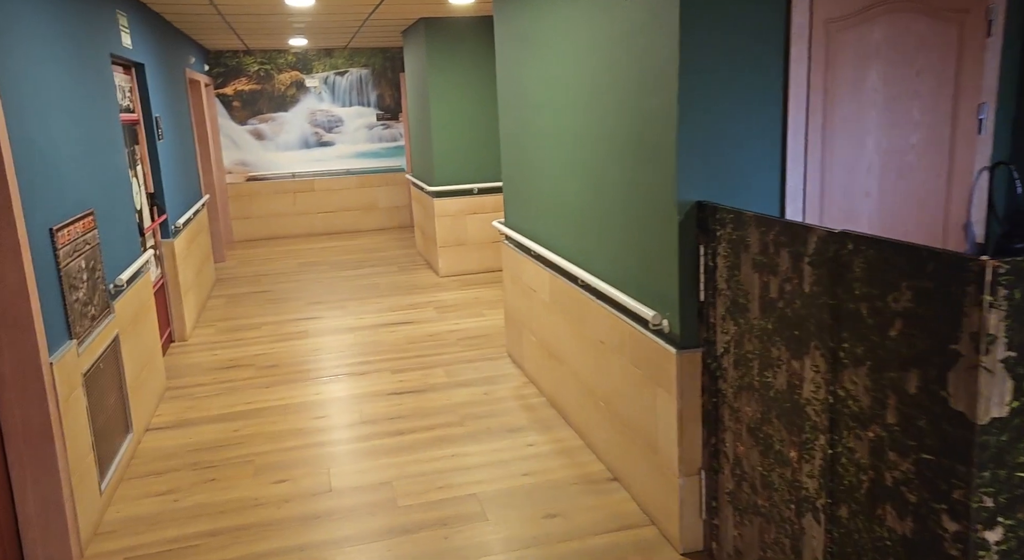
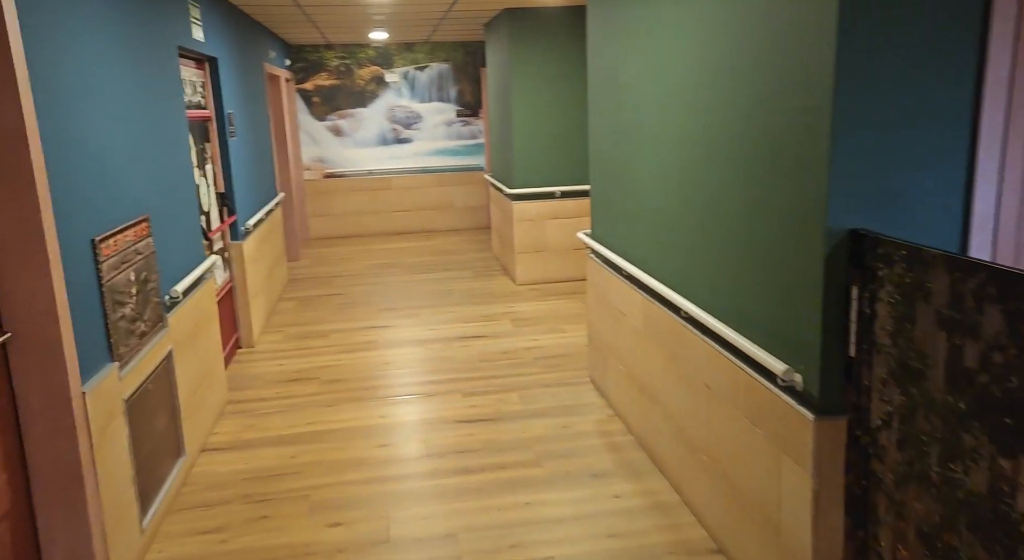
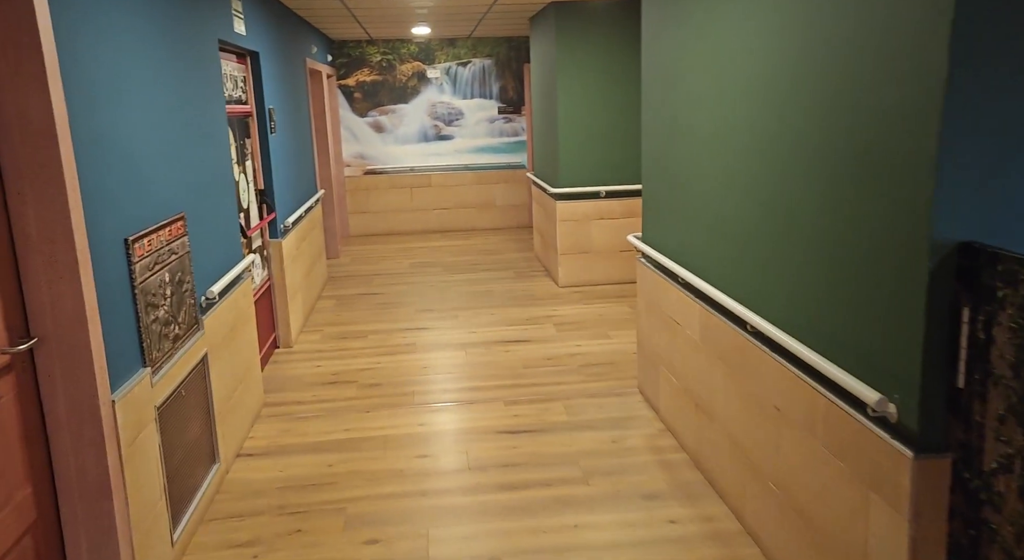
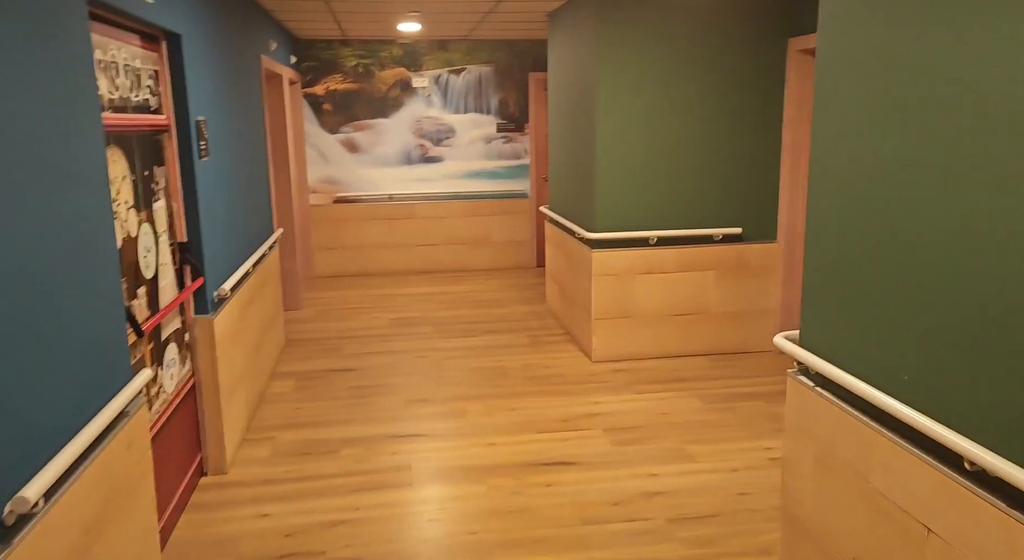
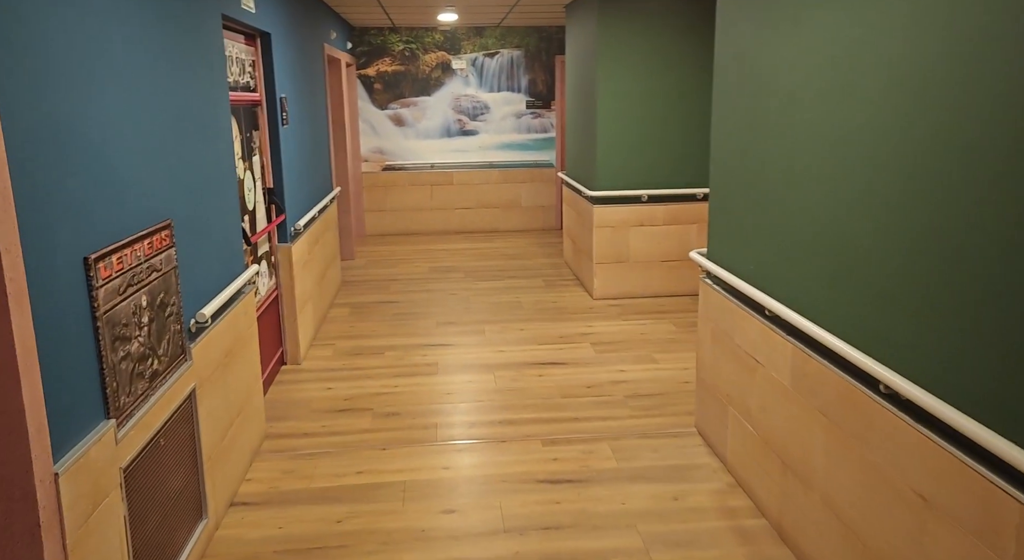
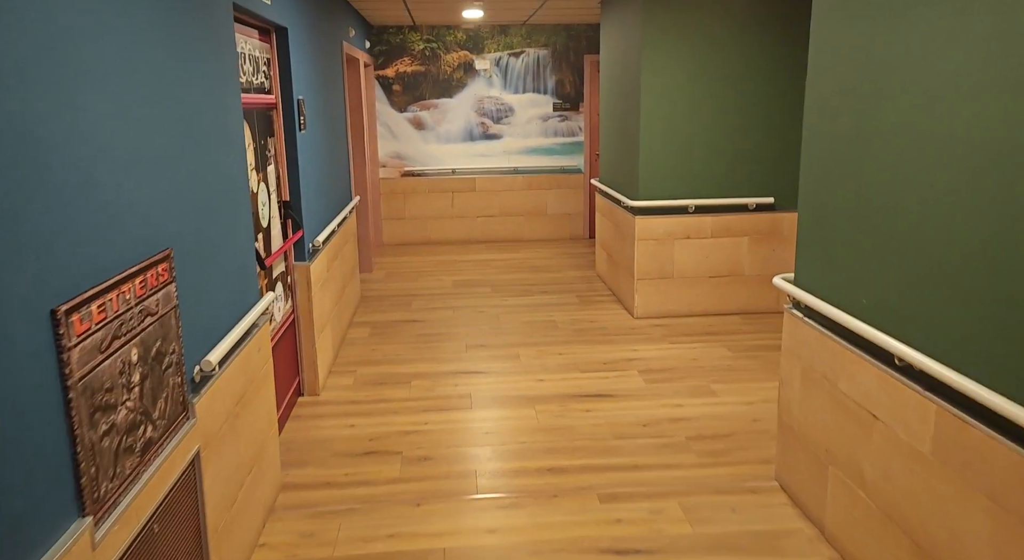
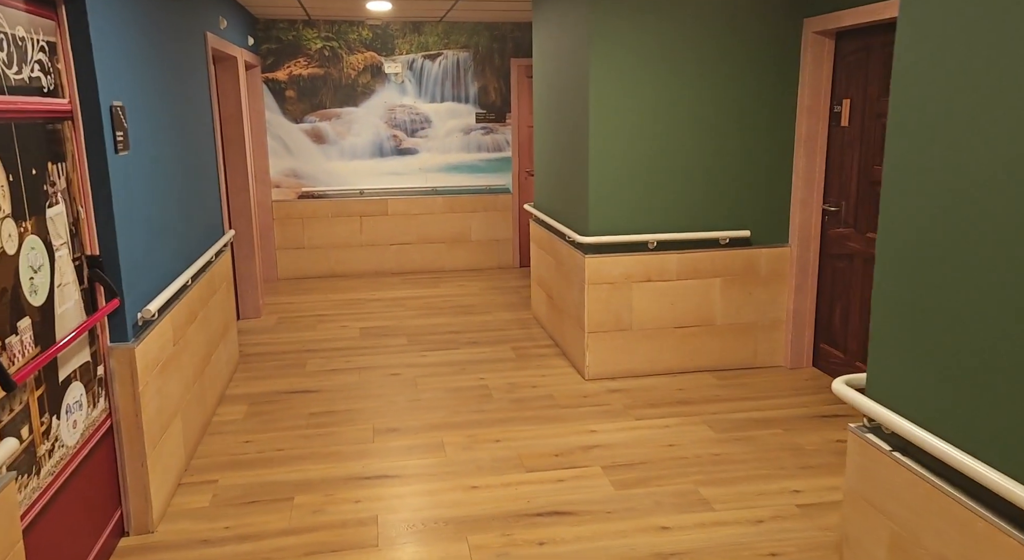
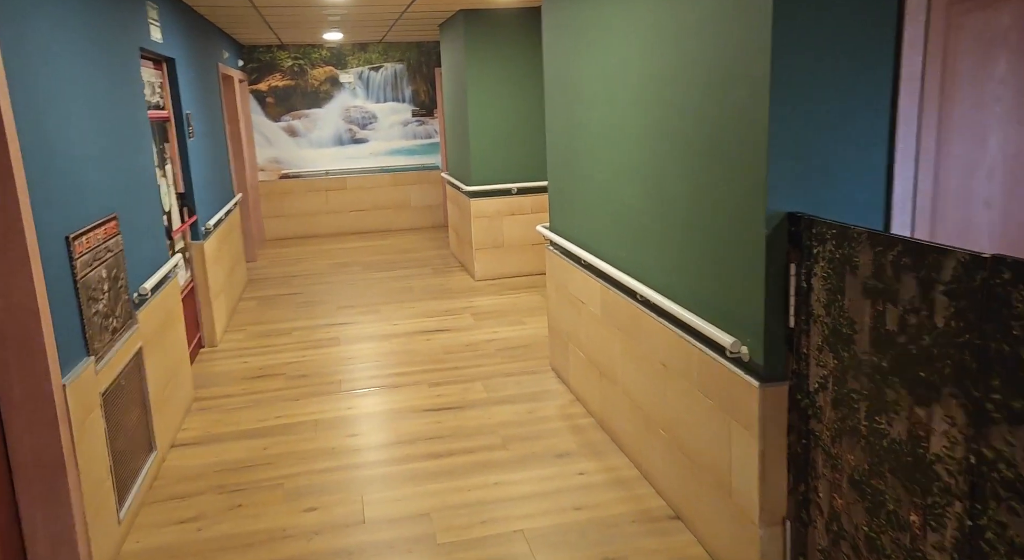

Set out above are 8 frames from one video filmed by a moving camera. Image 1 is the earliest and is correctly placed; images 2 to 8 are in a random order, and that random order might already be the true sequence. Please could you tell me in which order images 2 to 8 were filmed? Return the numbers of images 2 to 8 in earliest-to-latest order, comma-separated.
8, 2, 3, 5, 6, 4, 7
